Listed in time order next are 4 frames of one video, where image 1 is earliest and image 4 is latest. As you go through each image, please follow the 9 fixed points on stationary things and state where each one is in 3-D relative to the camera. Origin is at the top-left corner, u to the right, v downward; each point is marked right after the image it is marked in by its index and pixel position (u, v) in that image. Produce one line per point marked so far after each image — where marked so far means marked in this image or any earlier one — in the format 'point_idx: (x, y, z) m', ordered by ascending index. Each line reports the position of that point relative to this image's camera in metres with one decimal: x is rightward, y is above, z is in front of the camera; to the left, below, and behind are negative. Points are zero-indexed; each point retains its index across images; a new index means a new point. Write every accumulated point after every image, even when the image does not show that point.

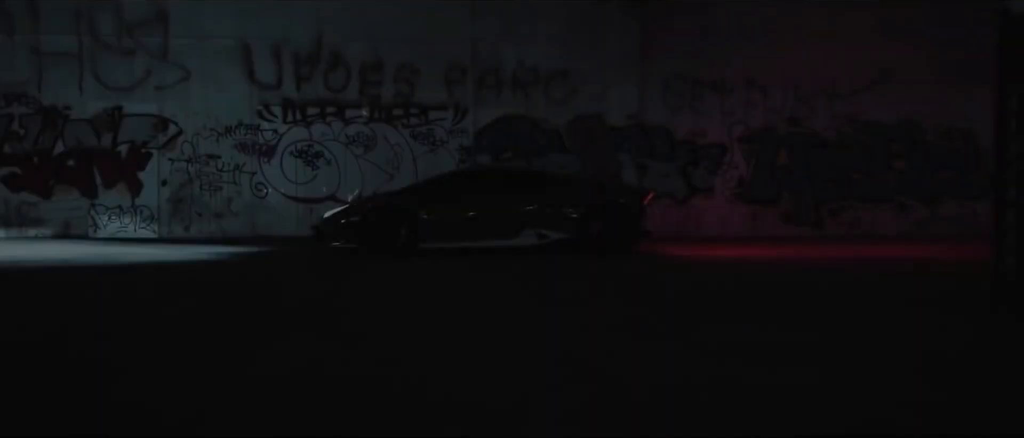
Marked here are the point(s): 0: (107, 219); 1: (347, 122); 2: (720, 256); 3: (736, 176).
0: (-6.8, 0.0, +17.9) m
1: (-2.8, +1.6, +18.1) m
2: (+3.0, -0.5, +15.2) m
3: (+4.0, +0.8, +18.8) m
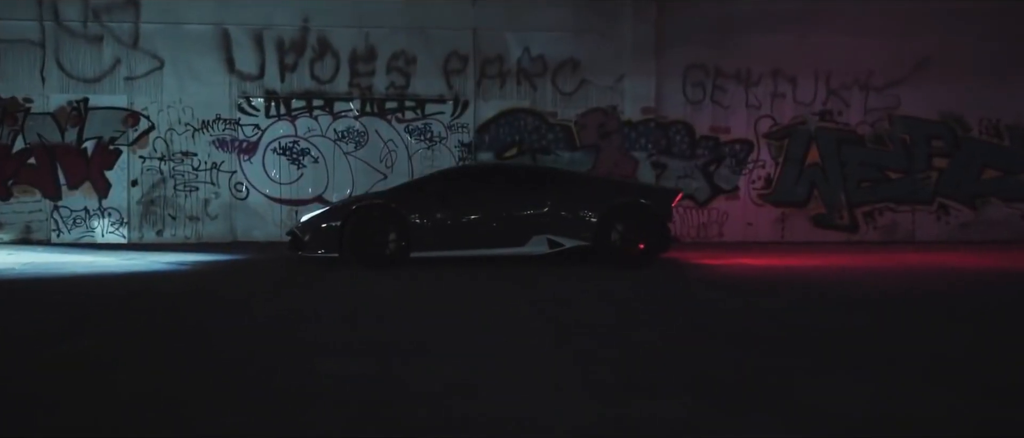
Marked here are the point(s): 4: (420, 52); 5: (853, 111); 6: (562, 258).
0: (-6.7, -0.1, +16.3) m
1: (-2.7, +1.6, +16.4) m
2: (+3.1, -0.6, +13.6) m
3: (+4.0, +0.7, +17.2) m
4: (-1.4, +2.6, +16.5) m
5: (+5.5, +1.7, +17.2) m
6: (+0.6, -0.5, +13.0) m
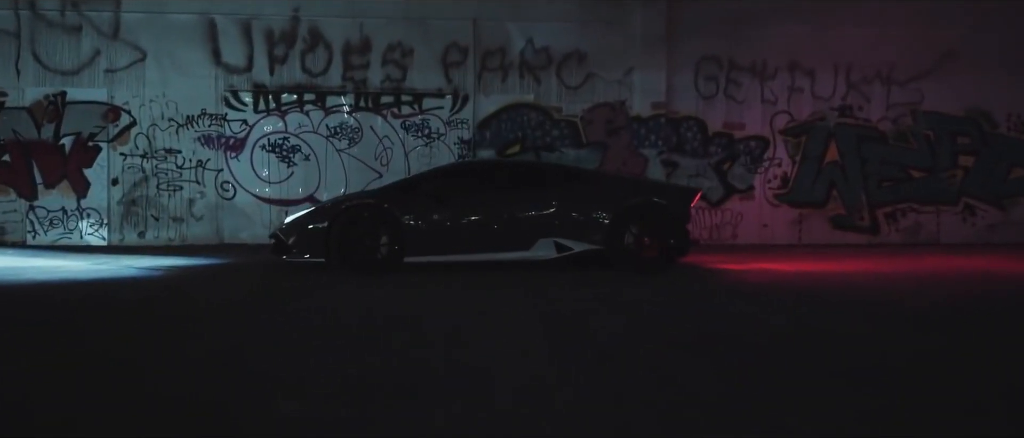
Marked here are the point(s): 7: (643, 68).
0: (-6.7, -0.1, +15.4) m
1: (-2.7, +1.6, +15.6) m
2: (+3.1, -0.6, +12.7) m
3: (+4.1, +0.7, +16.3) m
4: (-1.4, +2.6, +15.6) m
5: (+5.5, +1.7, +16.3) m
6: (+0.7, -0.5, +12.1) m
7: (+2.0, +2.3, +15.9) m
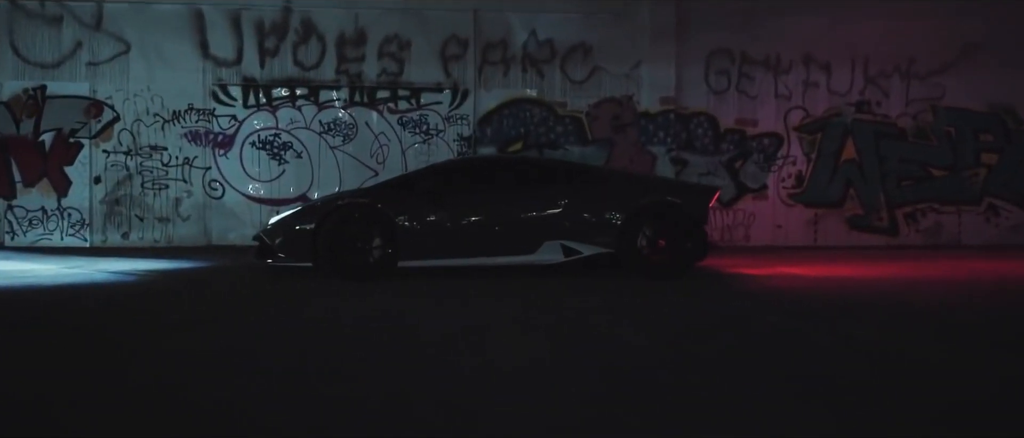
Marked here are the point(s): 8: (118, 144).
0: (-6.7, -0.1, +14.7) m
1: (-2.7, +1.6, +14.8) m
2: (+3.1, -0.6, +12.0) m
3: (+4.1, +0.7, +15.5) m
4: (-1.4, +2.6, +14.9) m
5: (+5.6, +1.7, +15.5) m
6: (+0.7, -0.5, +11.4) m
7: (+2.0, +2.3, +15.2) m
8: (-5.4, +1.0, +14.6) m
